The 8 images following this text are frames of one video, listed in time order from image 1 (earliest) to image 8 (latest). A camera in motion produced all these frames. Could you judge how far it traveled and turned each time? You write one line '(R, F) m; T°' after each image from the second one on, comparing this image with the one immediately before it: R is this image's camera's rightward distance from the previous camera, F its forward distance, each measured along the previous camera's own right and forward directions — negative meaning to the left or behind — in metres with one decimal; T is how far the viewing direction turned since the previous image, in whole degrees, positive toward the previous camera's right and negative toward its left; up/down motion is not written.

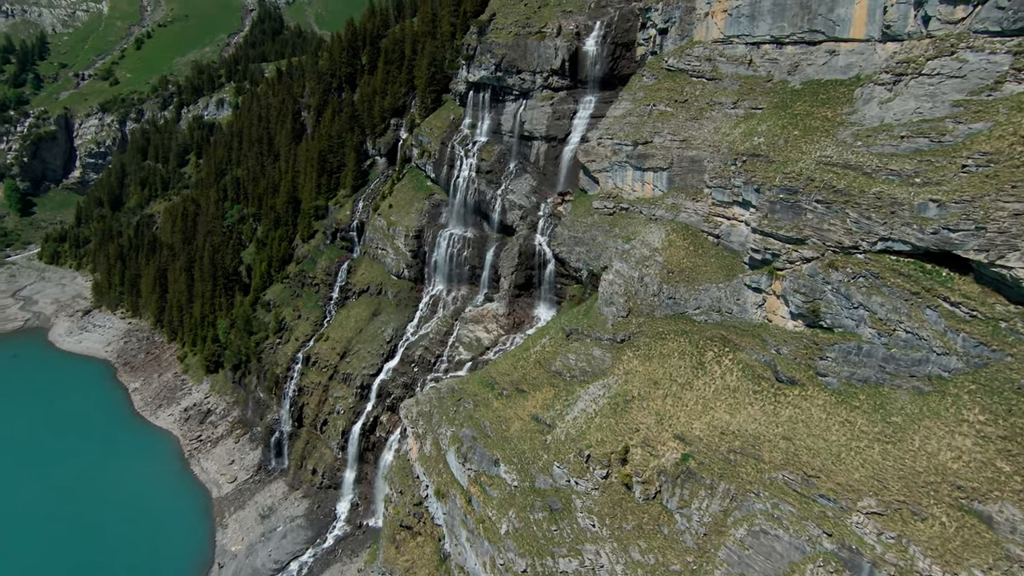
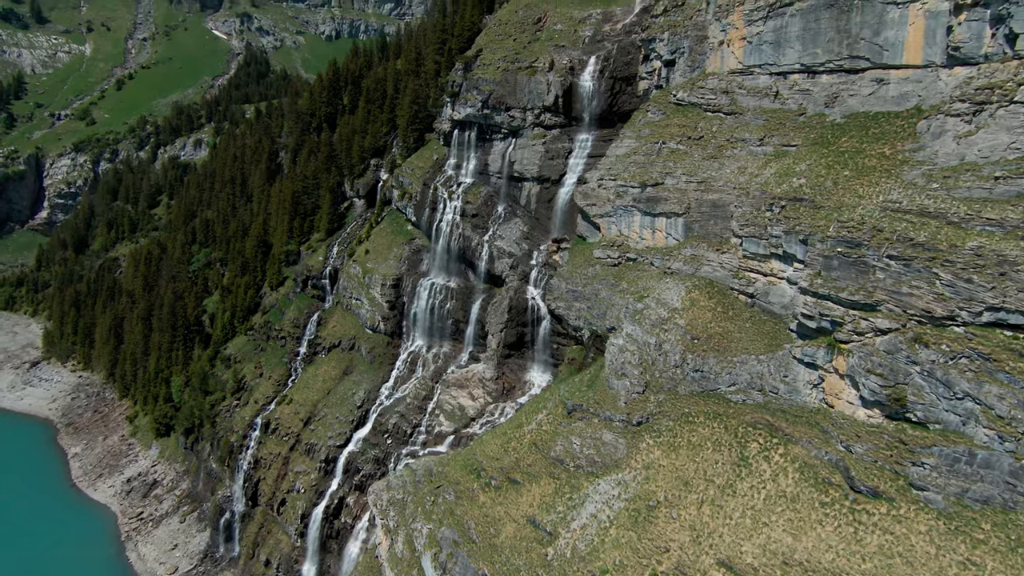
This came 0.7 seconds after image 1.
(-0.4, +7.9) m; +2°
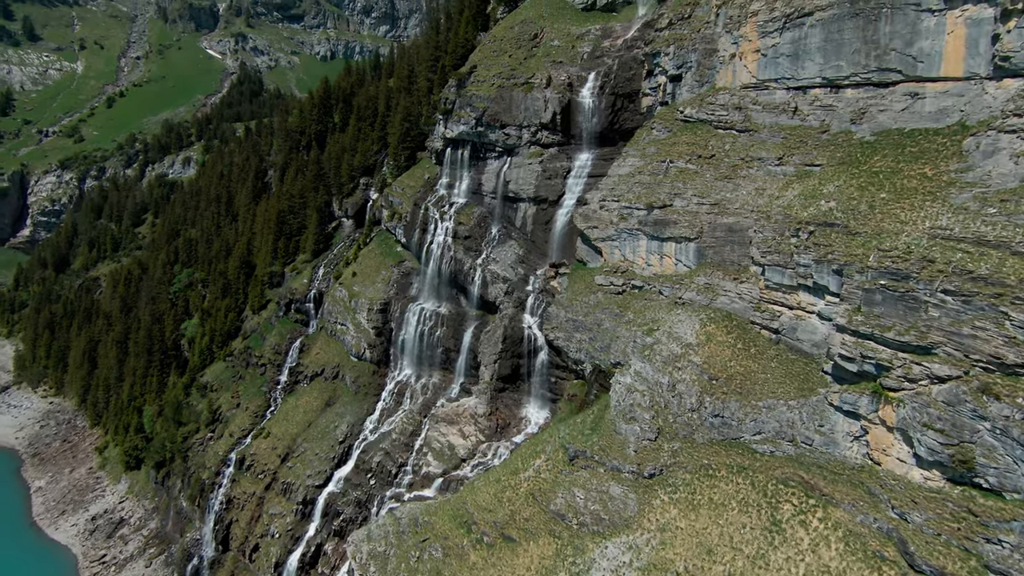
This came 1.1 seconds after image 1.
(-0.2, +3.9) m; +1°
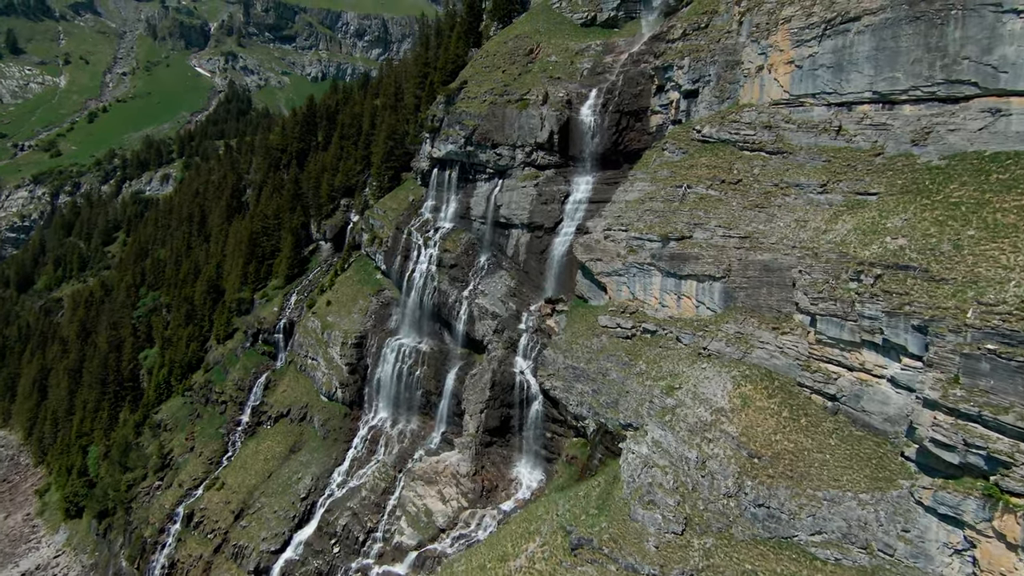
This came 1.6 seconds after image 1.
(-0.2, +6.4) m; +1°
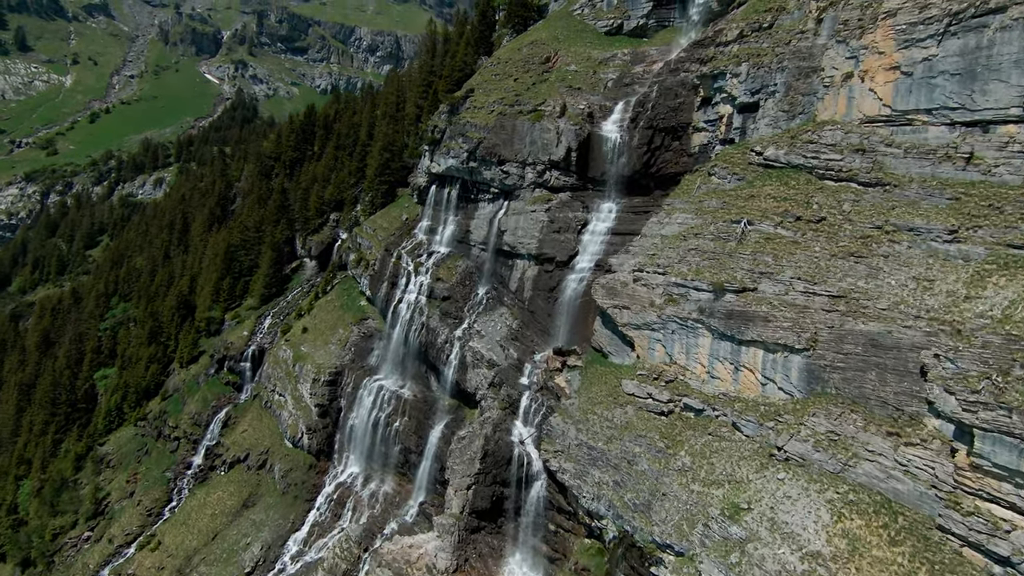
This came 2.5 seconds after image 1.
(-0.3, +8.5) m; 0°
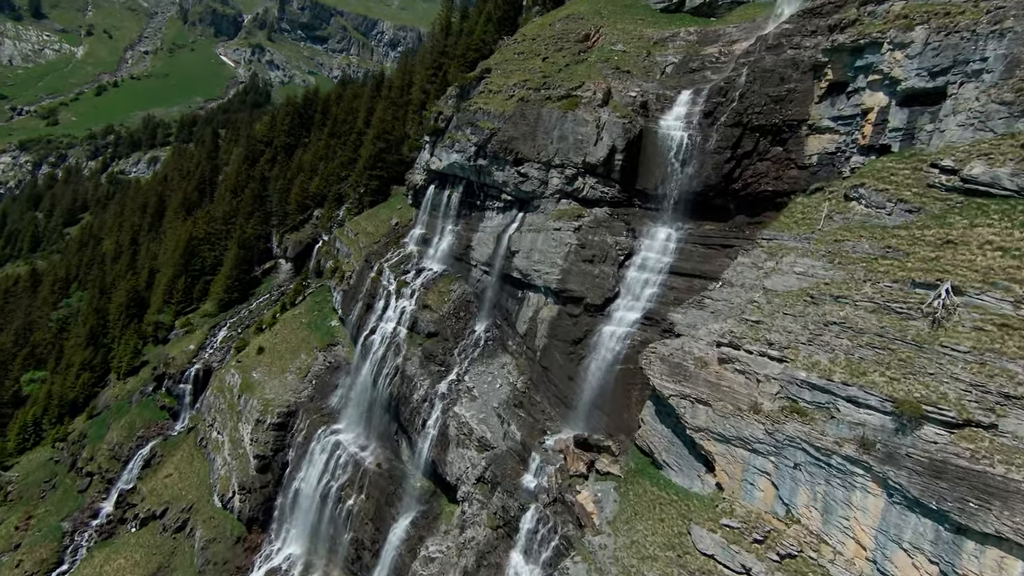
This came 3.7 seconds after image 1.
(-0.4, +12.5) m; -1°
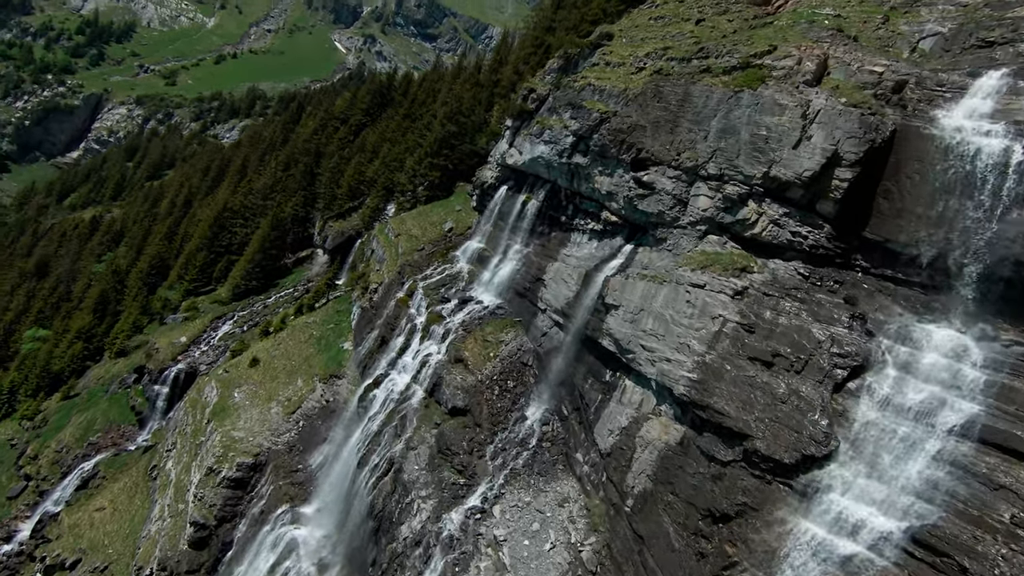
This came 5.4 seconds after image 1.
(-1.4, +14.5) m; -7°
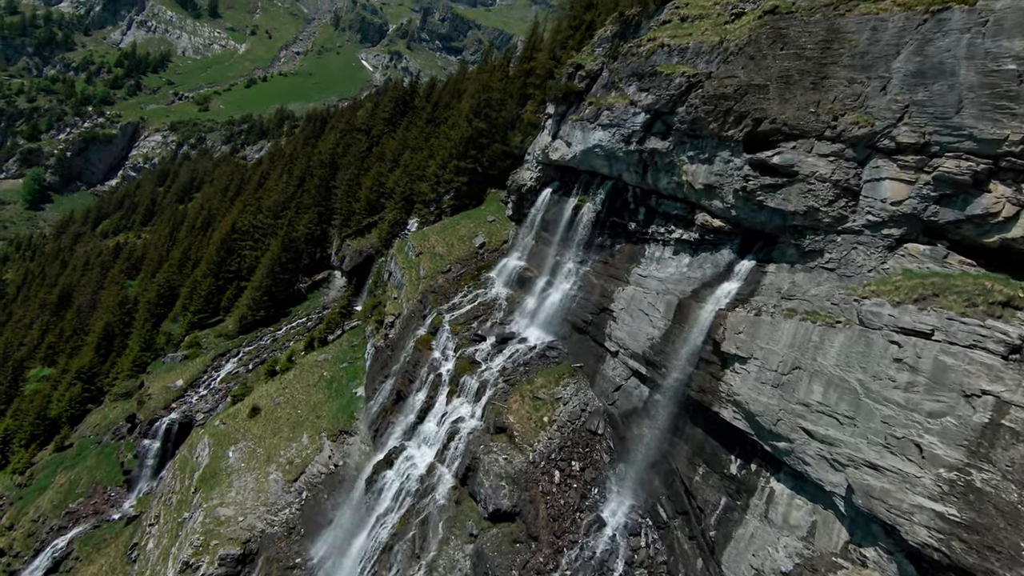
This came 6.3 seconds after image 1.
(-1.0, +7.9) m; -4°
